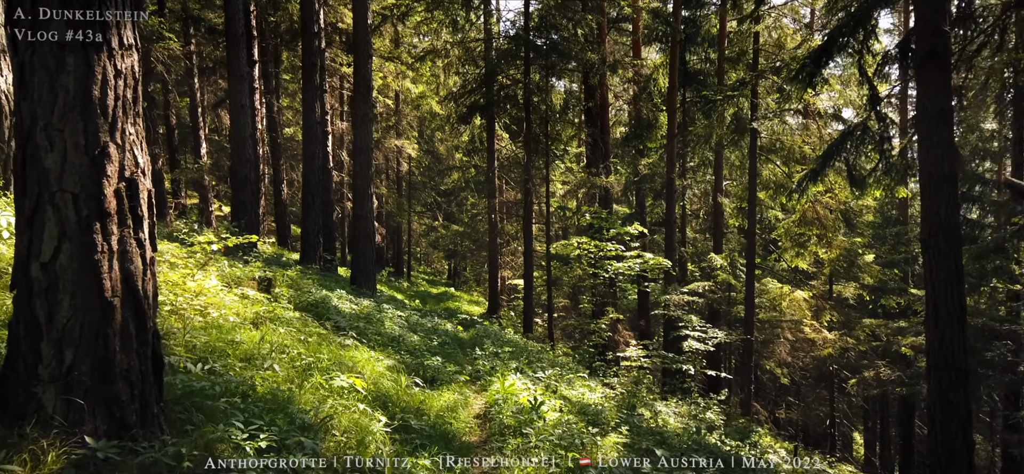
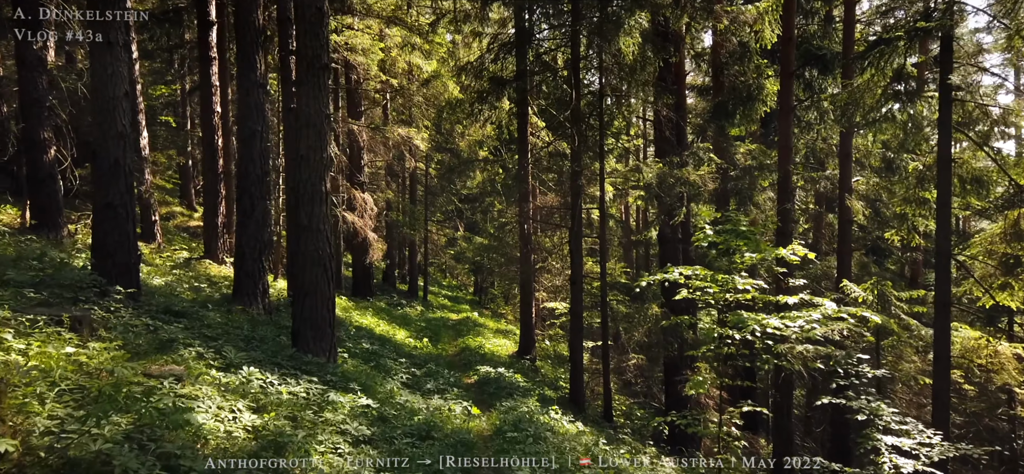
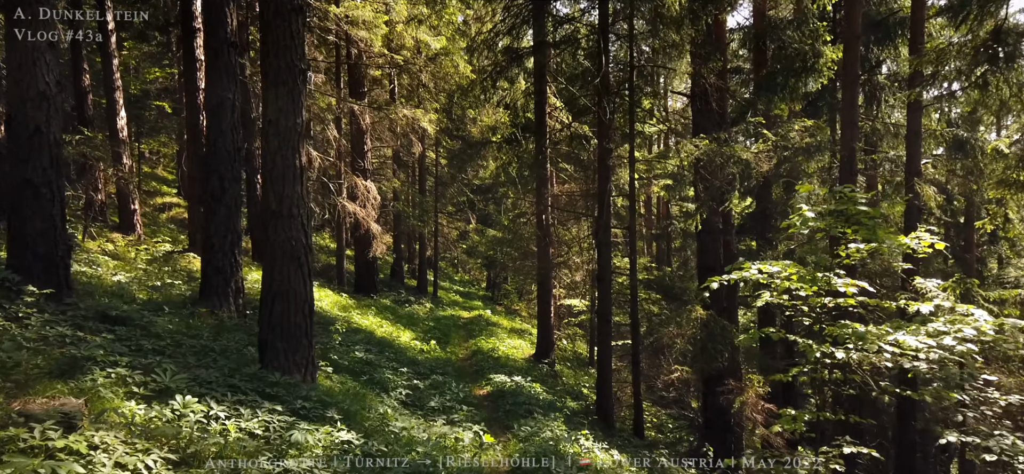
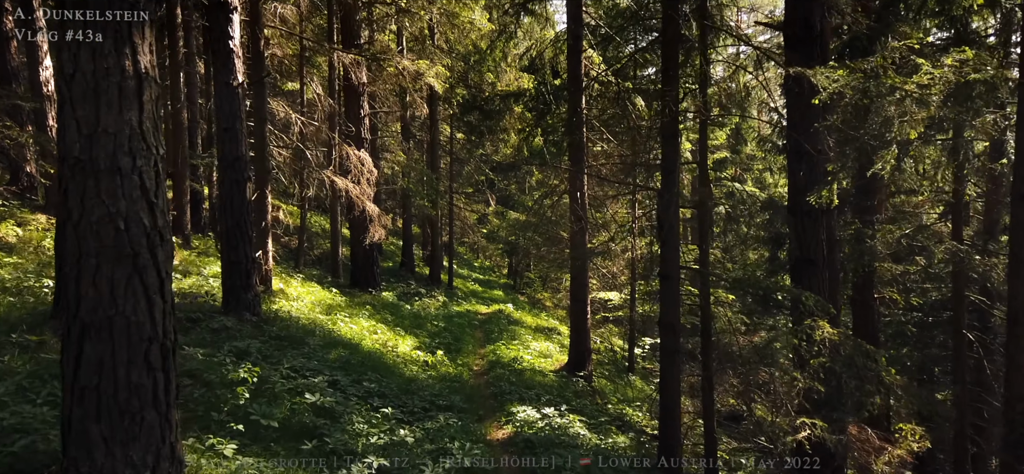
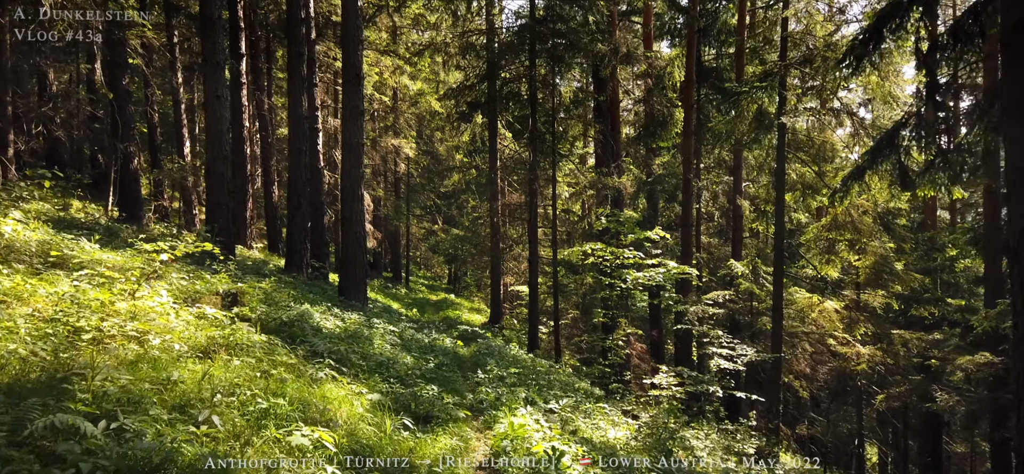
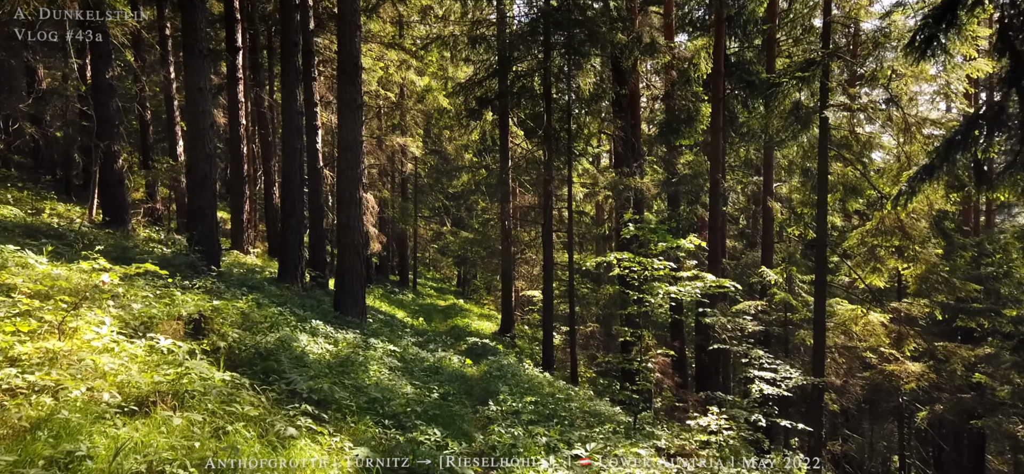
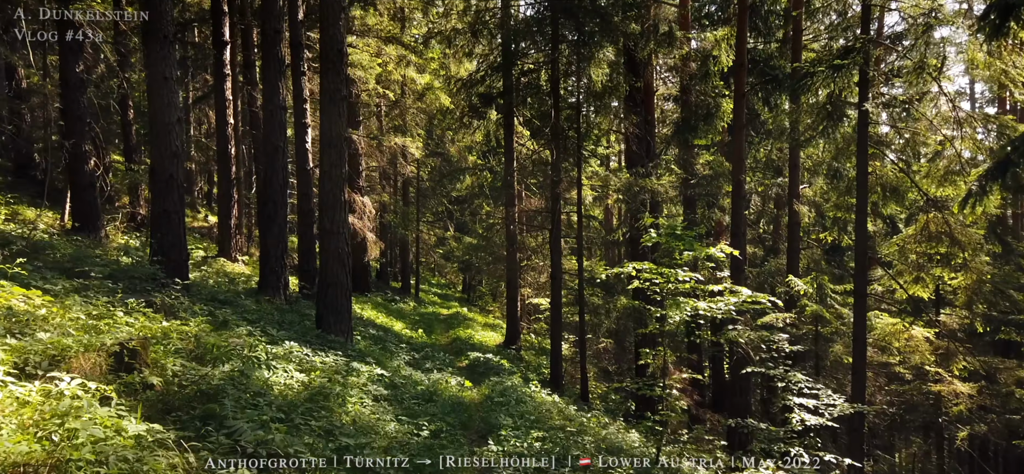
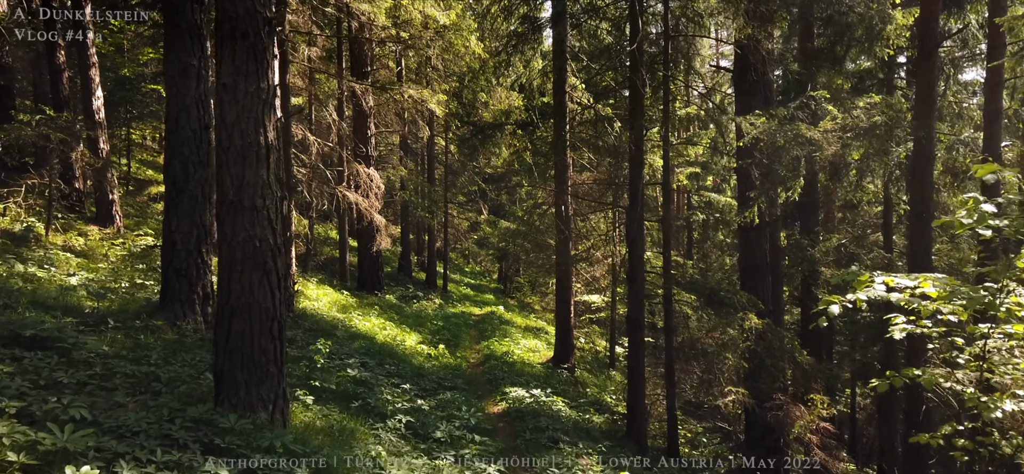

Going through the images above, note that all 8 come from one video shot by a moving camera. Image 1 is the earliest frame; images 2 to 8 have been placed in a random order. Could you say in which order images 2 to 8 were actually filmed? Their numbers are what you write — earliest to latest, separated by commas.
5, 6, 7, 2, 3, 8, 4
